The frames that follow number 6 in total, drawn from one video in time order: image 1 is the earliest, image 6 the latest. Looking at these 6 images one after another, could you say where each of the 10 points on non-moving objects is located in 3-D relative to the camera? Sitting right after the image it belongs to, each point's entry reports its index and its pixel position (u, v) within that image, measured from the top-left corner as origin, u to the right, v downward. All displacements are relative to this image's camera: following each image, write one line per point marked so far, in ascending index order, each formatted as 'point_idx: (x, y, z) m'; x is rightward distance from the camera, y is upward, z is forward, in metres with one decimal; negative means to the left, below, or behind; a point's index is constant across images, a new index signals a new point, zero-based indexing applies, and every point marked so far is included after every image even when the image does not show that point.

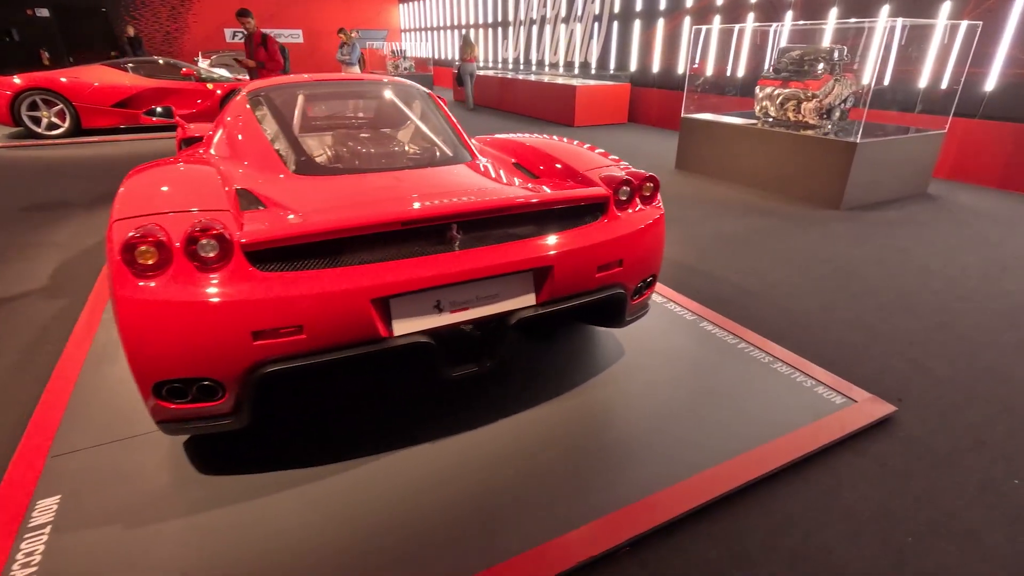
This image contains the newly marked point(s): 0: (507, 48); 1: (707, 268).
0: (-0.2, +5.7, +12.5) m
1: (+1.2, +0.1, +3.2) m
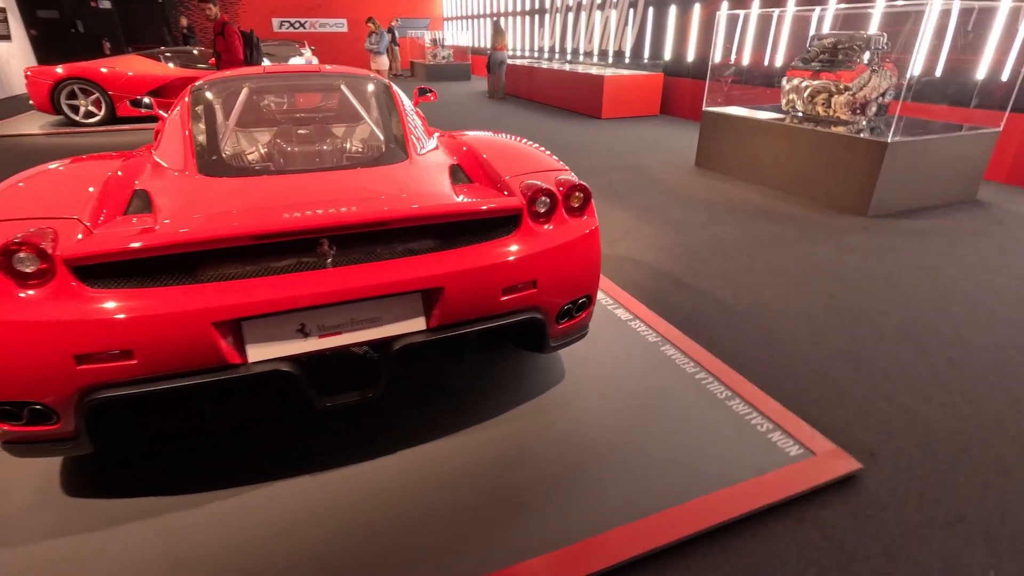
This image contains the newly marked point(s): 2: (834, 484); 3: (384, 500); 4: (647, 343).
0: (+0.7, +5.8, +12.2) m
1: (+1.0, 0.0, +2.9) m
2: (+1.0, -0.6, +1.6) m
3: (-0.4, -0.6, +1.5) m
4: (+0.6, -0.2, +2.3) m
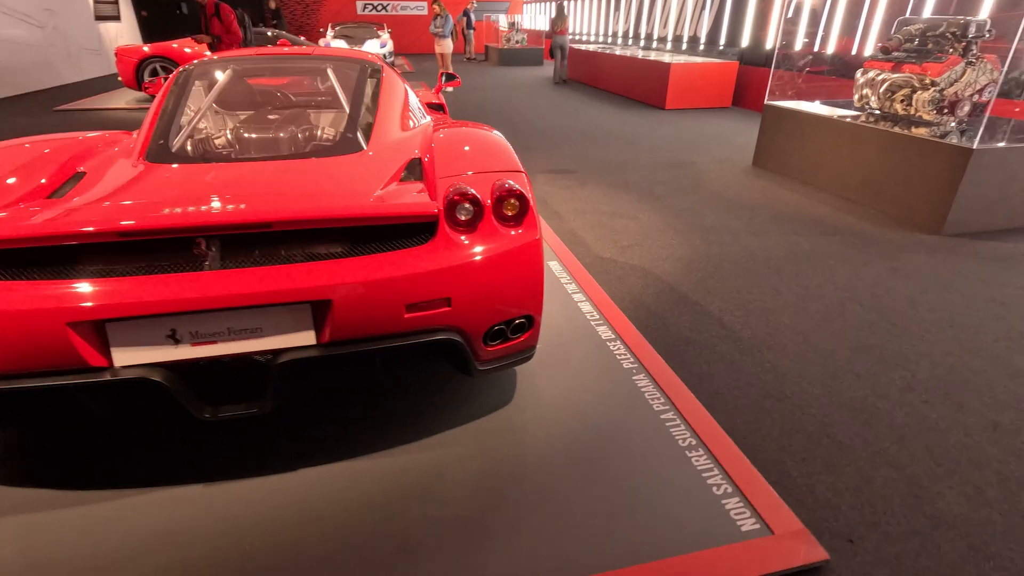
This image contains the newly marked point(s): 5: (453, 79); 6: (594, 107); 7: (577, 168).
0: (+2.3, +5.9, +11.7) m
1: (+0.9, -0.1, +2.6) m
2: (+0.7, -0.7, +1.3) m
3: (-0.7, -0.6, +1.4) m
4: (+0.4, -0.3, +2.0) m
5: (-0.4, +1.5, +3.9) m
6: (+1.3, +2.8, +8.3) m
7: (+0.6, +1.1, +4.8) m
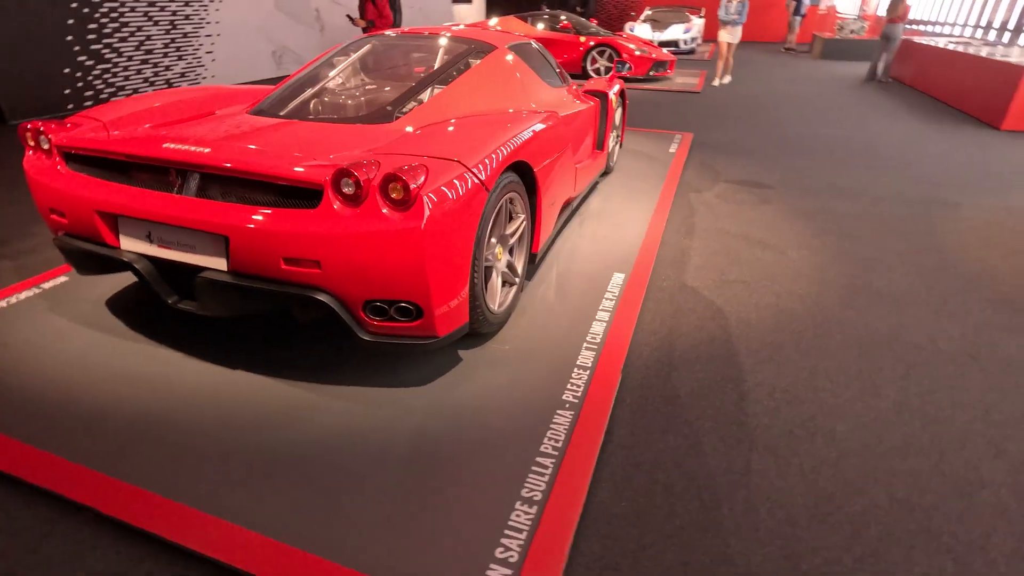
0: (+8.0, +4.6, +8.8) m
1: (+0.9, -0.3, +2.0) m
2: (-0.1, -0.8, +1.1) m
3: (-1.1, -0.4, +1.8) m
4: (+0.1, -0.4, +1.8) m
5: (+0.8, +1.5, +3.6) m
6: (+4.8, +2.1, +6.6) m
7: (+2.0, +0.8, +4.0) m
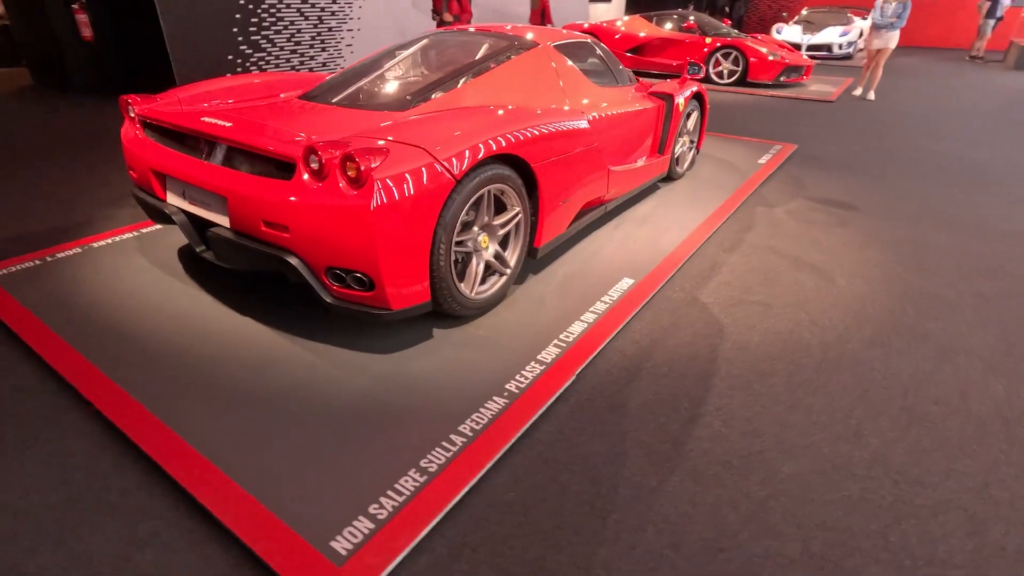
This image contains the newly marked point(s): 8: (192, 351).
0: (+9.7, +3.6, +6.8) m
1: (+0.7, -0.4, +1.9) m
2: (-0.5, -0.7, +1.2) m
3: (-1.2, -0.2, +2.2) m
4: (0.0, -0.3, +1.9) m
5: (+1.3, +1.4, +3.5) m
6: (+5.8, +1.5, +5.5) m
7: (+2.4, +0.5, +3.5) m
8: (-1.2, -0.3, +2.0) m
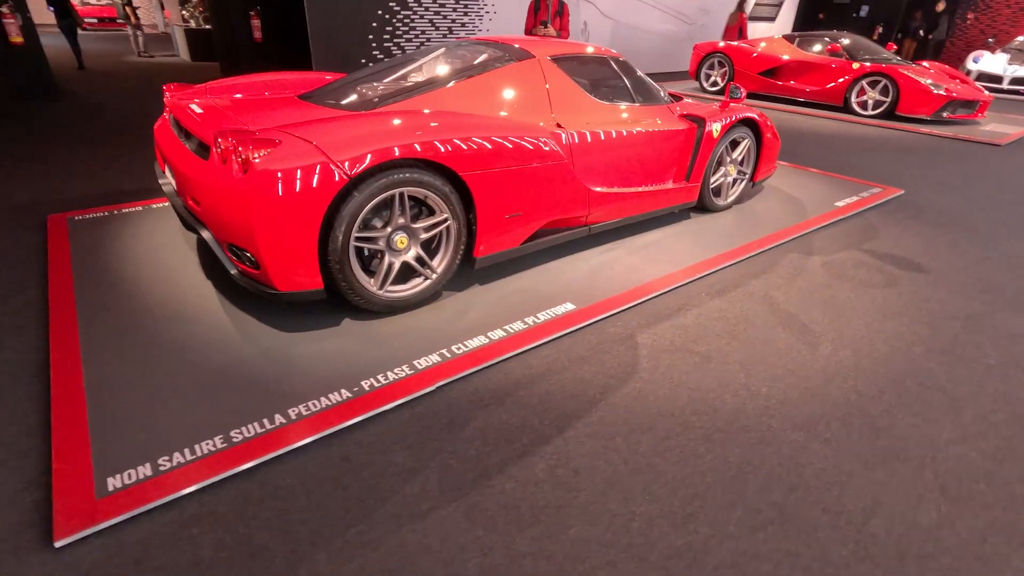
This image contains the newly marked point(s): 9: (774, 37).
0: (+10.7, +1.8, +4.1) m
1: (+0.2, -0.5, +1.7) m
2: (-1.2, -0.6, +1.4) m
3: (-1.6, 0.0, +2.5) m
4: (-0.5, -0.3, +1.9) m
5: (+1.4, +1.1, +3.1) m
6: (+6.3, +0.4, +3.9) m
7: (+2.3, +0.1, +2.9) m
8: (-1.6, -0.1, +2.4) m
9: (+3.8, +3.7, +7.9) m
